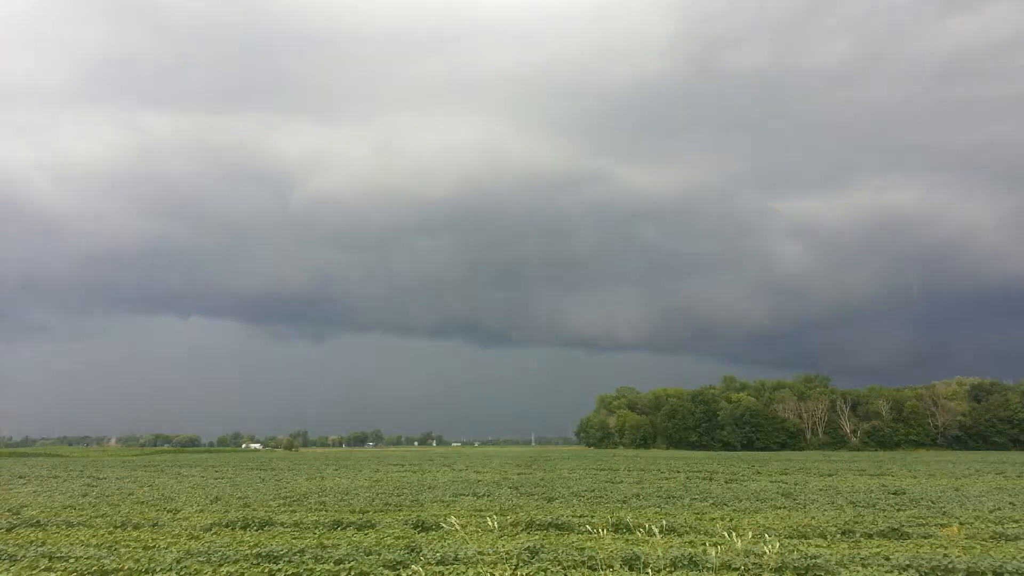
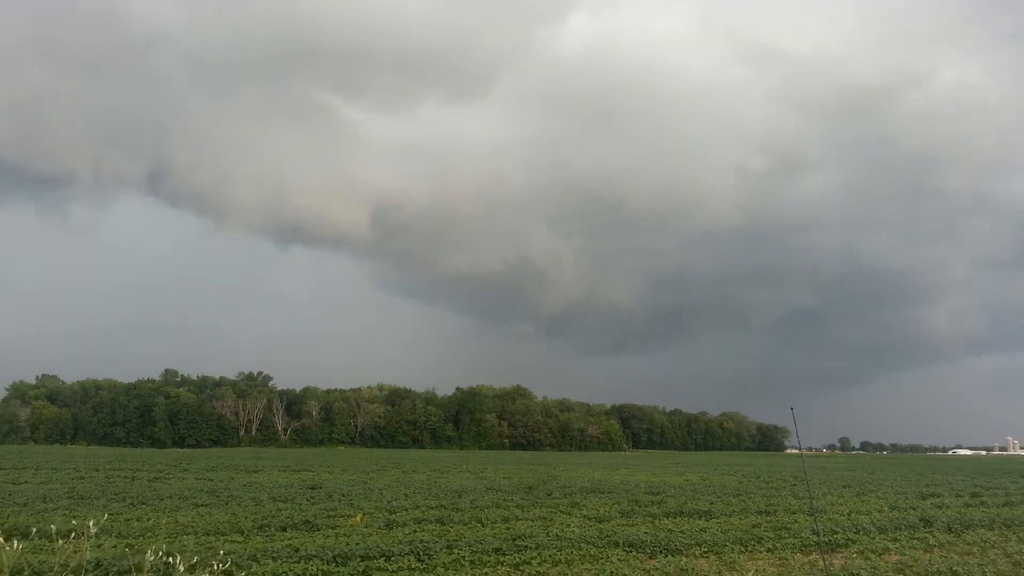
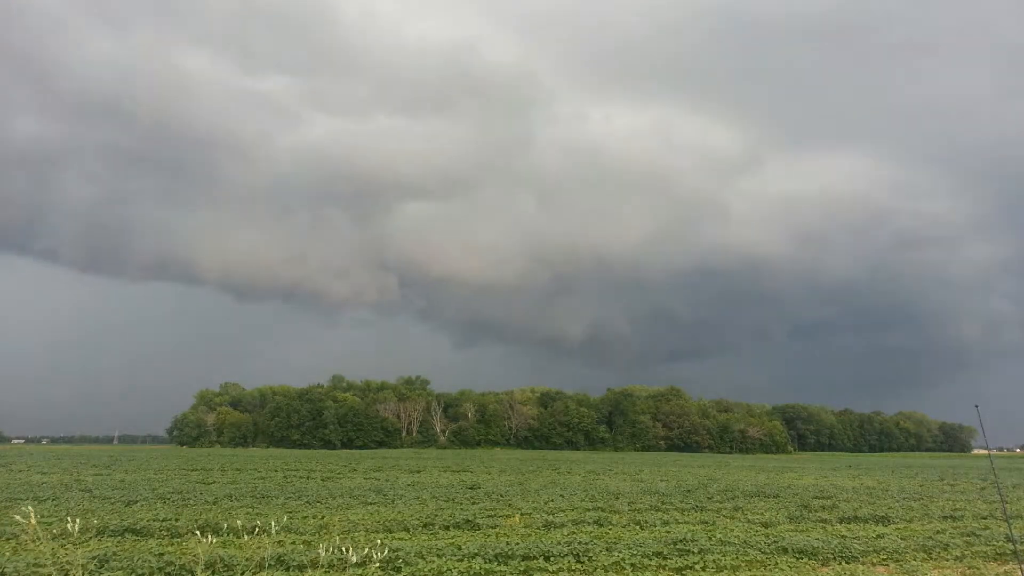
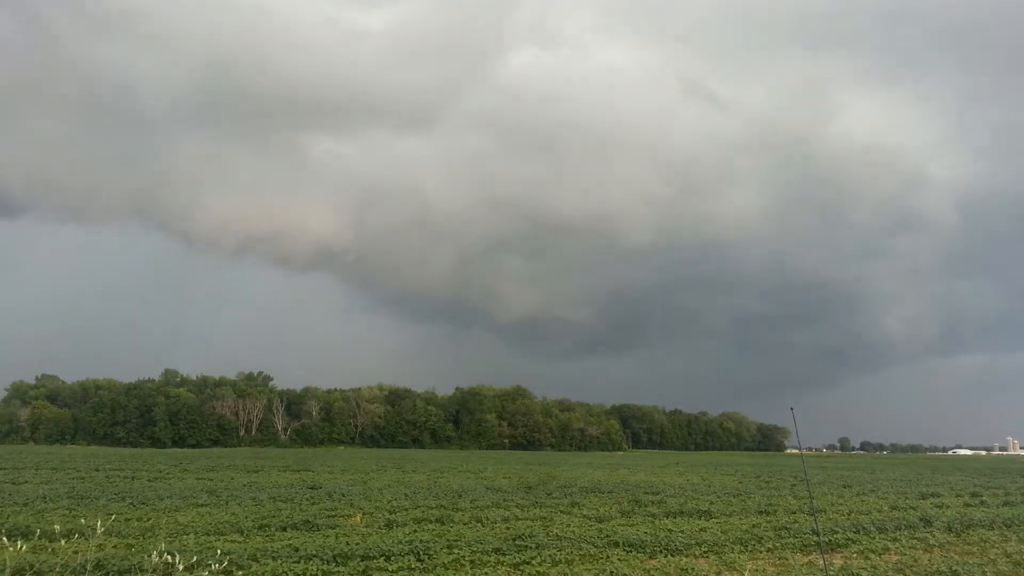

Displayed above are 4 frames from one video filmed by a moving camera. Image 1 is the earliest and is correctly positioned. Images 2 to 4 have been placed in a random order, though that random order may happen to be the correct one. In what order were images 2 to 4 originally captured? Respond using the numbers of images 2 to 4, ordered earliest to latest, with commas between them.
3, 4, 2
